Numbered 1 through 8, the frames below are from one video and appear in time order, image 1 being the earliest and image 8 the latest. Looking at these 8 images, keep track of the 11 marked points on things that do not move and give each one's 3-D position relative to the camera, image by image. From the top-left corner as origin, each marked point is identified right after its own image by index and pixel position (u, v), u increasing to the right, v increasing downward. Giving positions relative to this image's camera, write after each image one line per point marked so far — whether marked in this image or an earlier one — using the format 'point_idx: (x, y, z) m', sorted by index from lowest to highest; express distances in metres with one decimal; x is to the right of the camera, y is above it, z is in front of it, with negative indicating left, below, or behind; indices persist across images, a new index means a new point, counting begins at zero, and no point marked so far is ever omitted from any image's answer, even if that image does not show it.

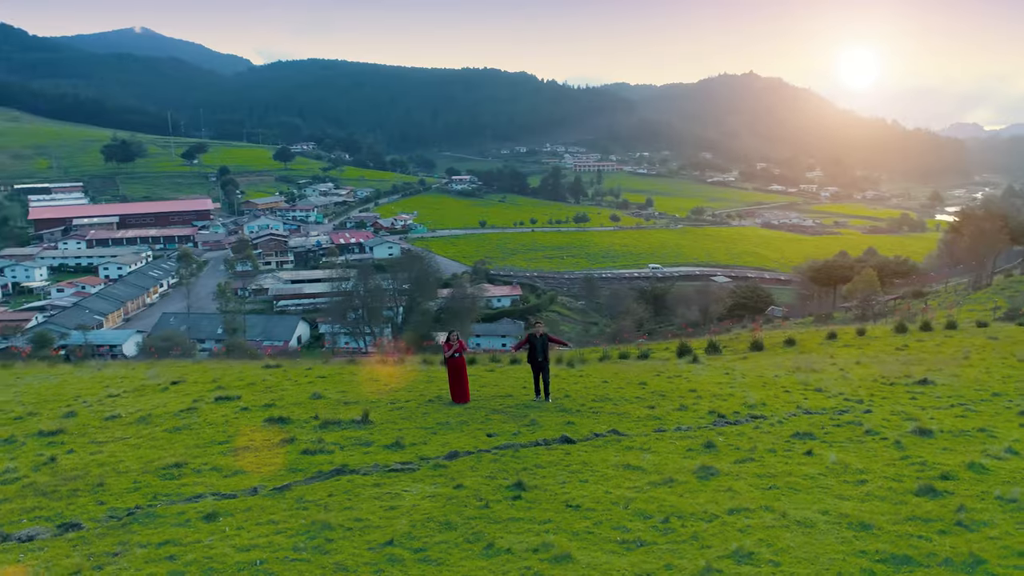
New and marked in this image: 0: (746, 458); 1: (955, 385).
0: (+2.7, -1.9, +9.0) m
1: (+7.9, -1.7, +13.8) m
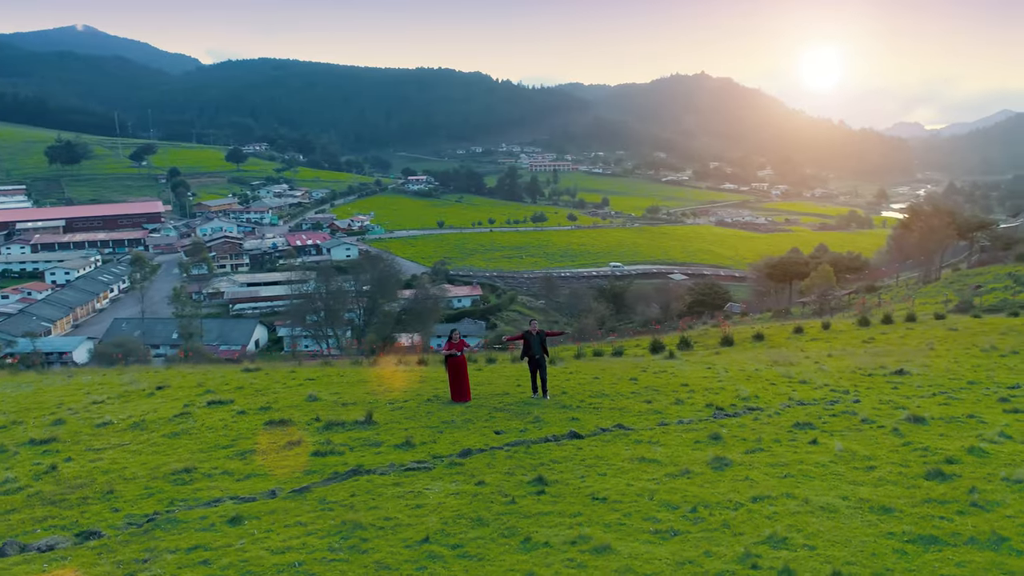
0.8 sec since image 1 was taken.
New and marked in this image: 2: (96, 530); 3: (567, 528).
0: (+2.9, -1.9, +9.3) m
1: (+7.8, -1.6, +14.4) m
2: (-4.4, -2.6, +8.3) m
3: (+0.5, -2.2, +7.2) m
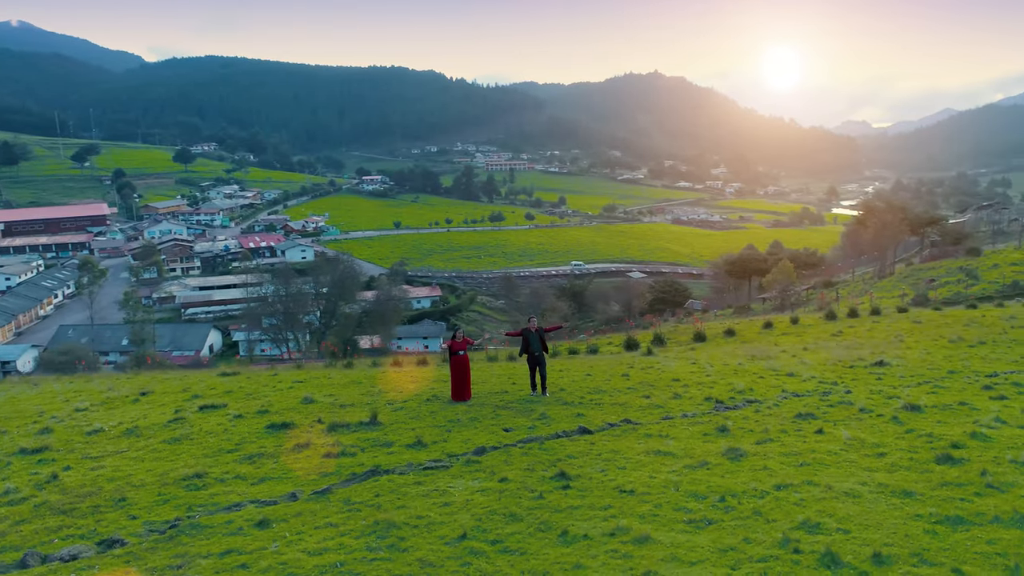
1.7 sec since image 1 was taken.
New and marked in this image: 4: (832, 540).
0: (+3.1, -1.9, +9.6) m
1: (+7.7, -1.5, +15.0) m
2: (-4.1, -2.6, +8.2) m
3: (+0.8, -2.2, +7.4) m
4: (+2.6, -2.0, +6.3) m
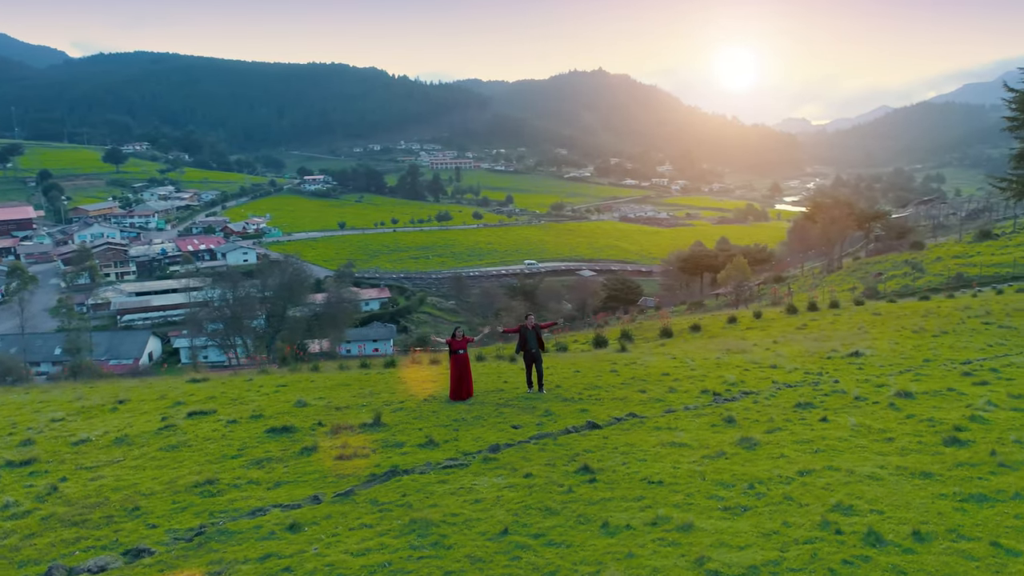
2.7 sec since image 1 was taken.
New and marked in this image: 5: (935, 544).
0: (+3.3, -1.8, +10.0) m
1: (+7.5, -1.3, +15.7) m
2: (-3.7, -2.7, +8.0) m
3: (+1.2, -2.2, +7.6) m
4: (+3.0, -2.0, +6.6) m
5: (+3.3, -2.0, +6.1) m
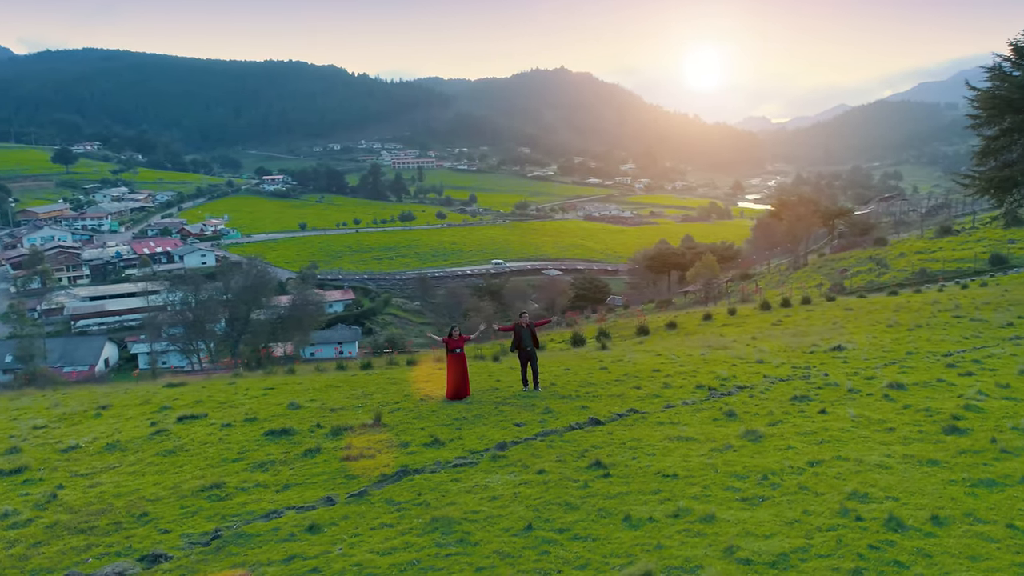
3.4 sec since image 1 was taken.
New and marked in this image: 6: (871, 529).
0: (+3.4, -1.7, +10.2) m
1: (+7.3, -1.2, +16.1) m
2: (-3.5, -2.7, +7.9) m
3: (+1.4, -2.1, +7.7) m
4: (+3.3, -1.9, +6.9) m
5: (+3.6, -1.9, +6.3) m
6: (+3.0, -2.0, +6.5) m
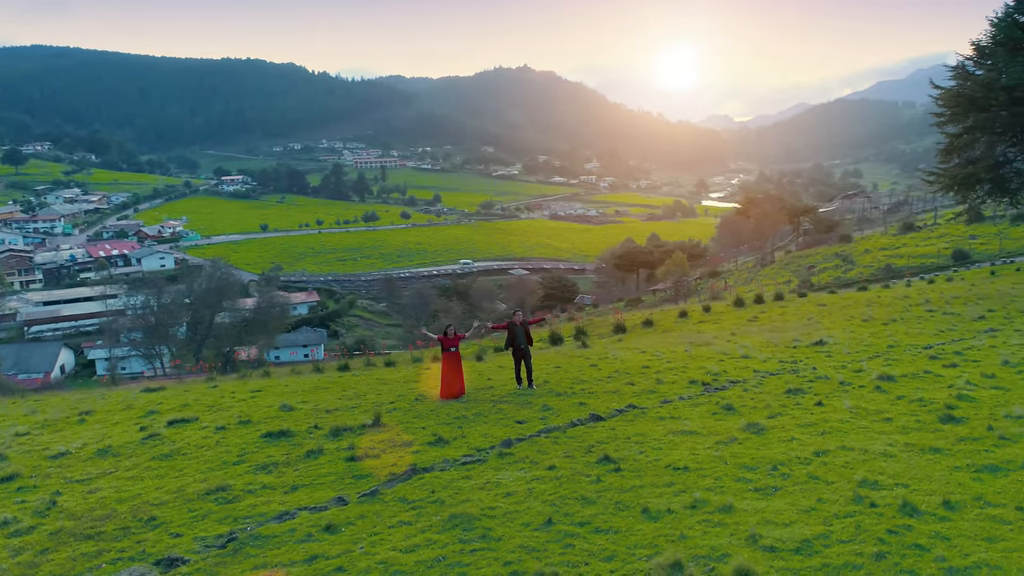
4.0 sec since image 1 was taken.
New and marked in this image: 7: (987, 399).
0: (+3.5, -1.7, +10.5) m
1: (+7.1, -1.1, +16.5) m
2: (-3.4, -2.7, +7.8) m
3: (+1.6, -2.1, +7.9) m
4: (+3.5, -1.9, +7.1) m
5: (+3.8, -1.9, +6.6) m
6: (+3.2, -1.9, +6.7) m
7: (+5.9, -1.4, +9.7) m
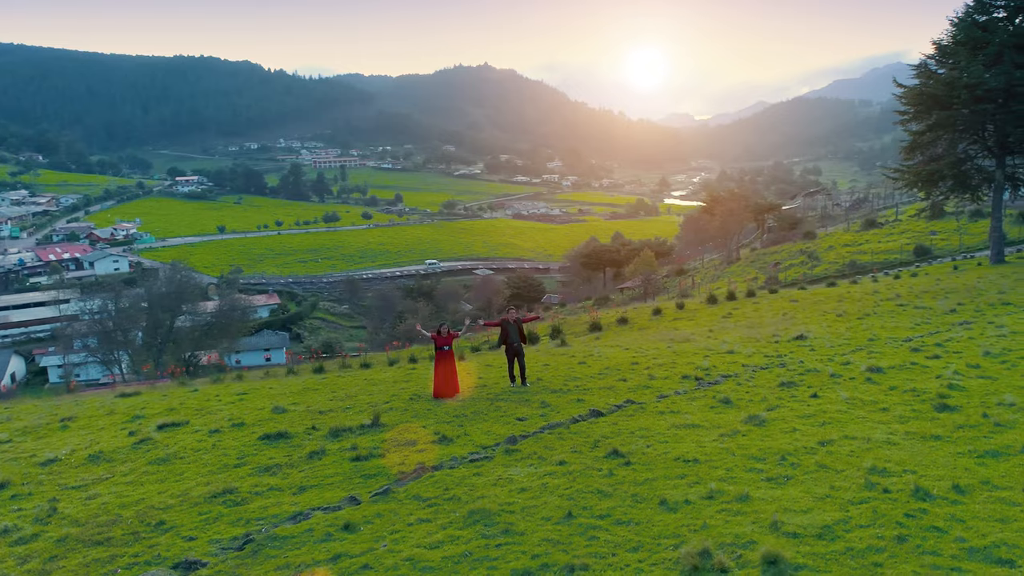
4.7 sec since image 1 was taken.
0: (+3.5, -1.6, +10.7) m
1: (+6.8, -1.0, +17.0) m
2: (-3.1, -2.7, +7.8) m
3: (+1.8, -2.0, +8.0) m
4: (+3.7, -1.8, +7.4) m
5: (+4.1, -1.8, +6.9) m
6: (+3.5, -1.9, +6.9) m
7: (+5.9, -1.3, +10.1) m
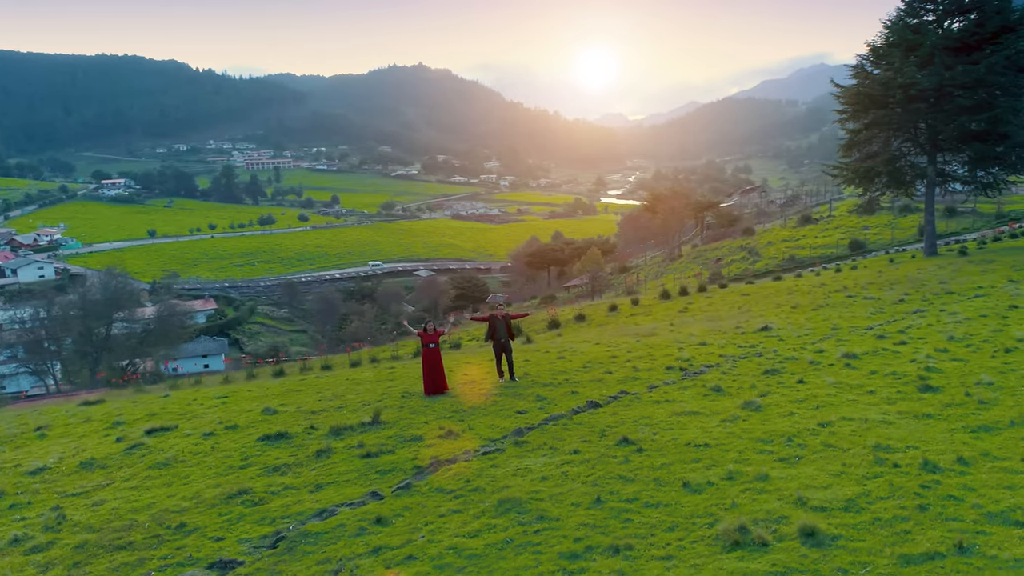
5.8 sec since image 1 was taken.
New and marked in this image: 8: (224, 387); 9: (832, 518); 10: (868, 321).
0: (+3.6, -1.5, +11.3) m
1: (+6.3, -0.9, +17.7) m
2: (-2.8, -2.7, +7.8) m
3: (+2.1, -2.0, +8.4) m
4: (+4.1, -1.7, +8.0) m
5: (+4.4, -1.7, +7.5) m
6: (+3.8, -1.8, +7.5) m
7: (+6.0, -1.1, +10.8) m
8: (-7.1, -2.5, +20.2) m
9: (+2.8, -2.0, +6.8) m
10: (+7.6, -0.7, +16.7) m
